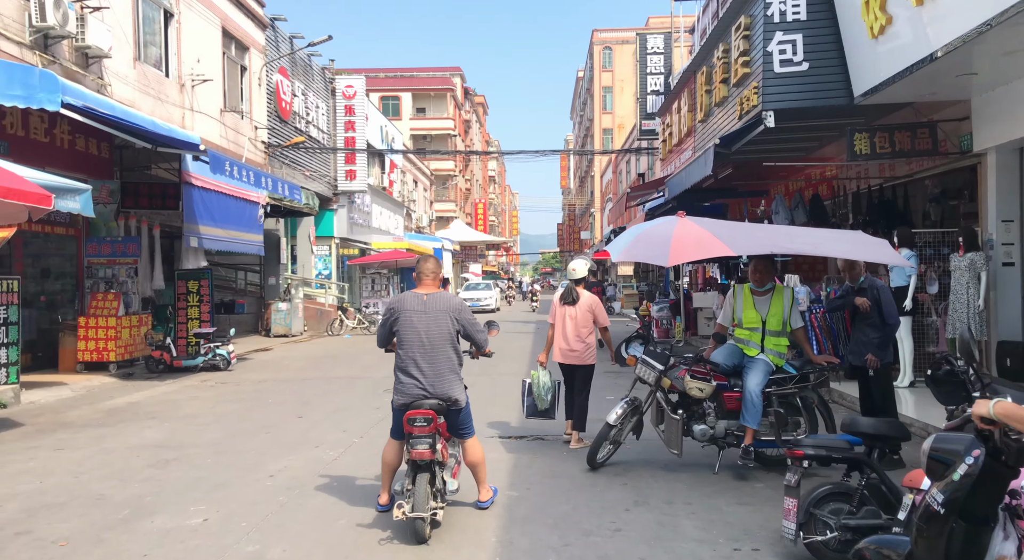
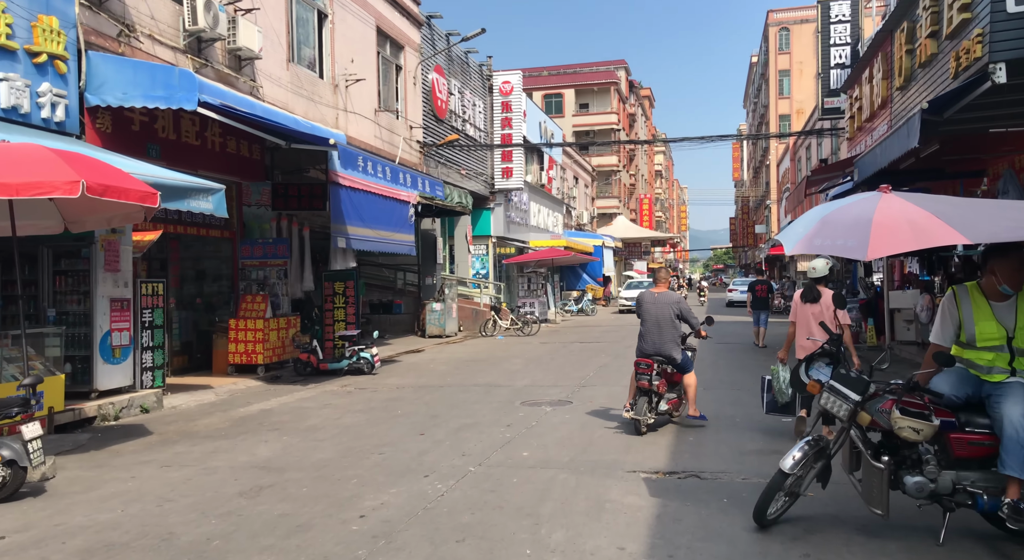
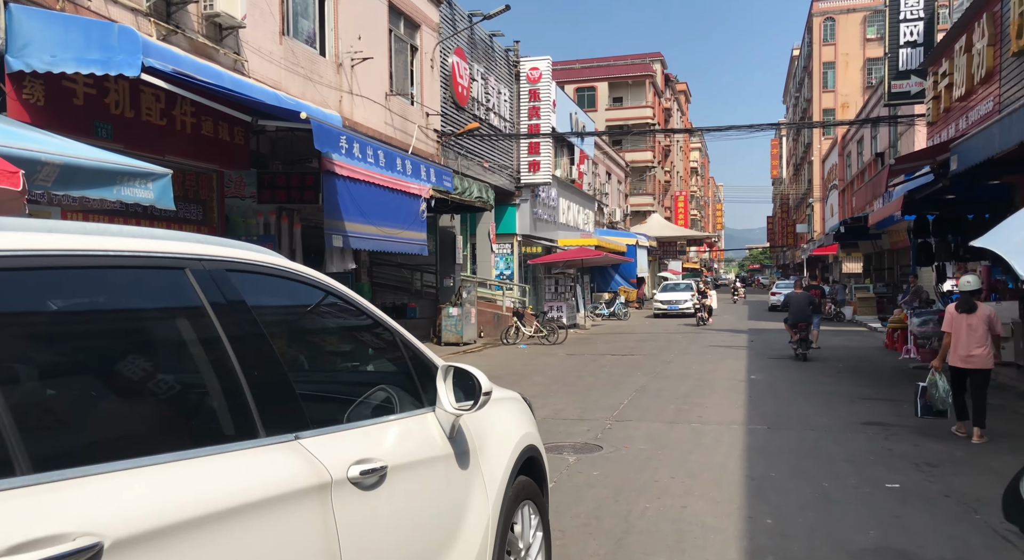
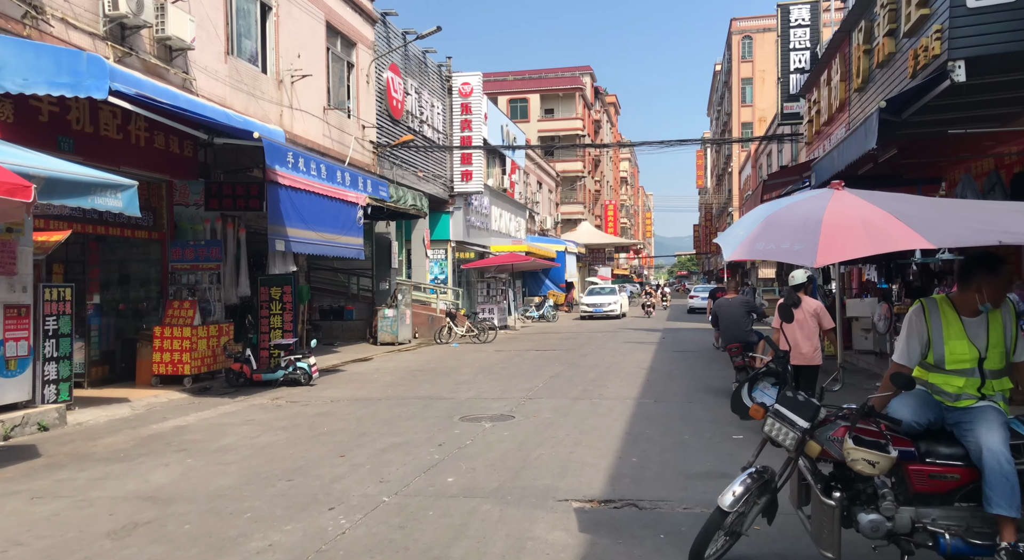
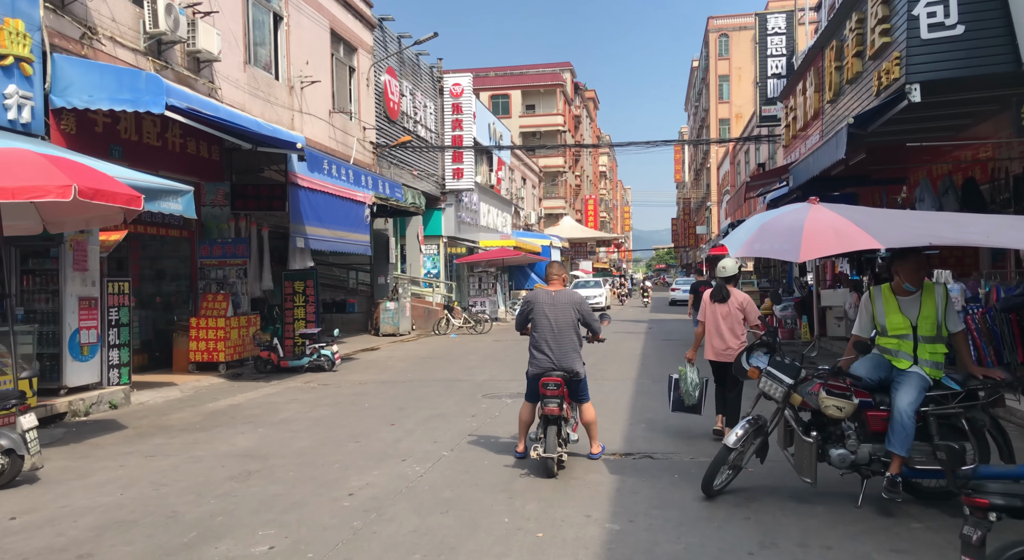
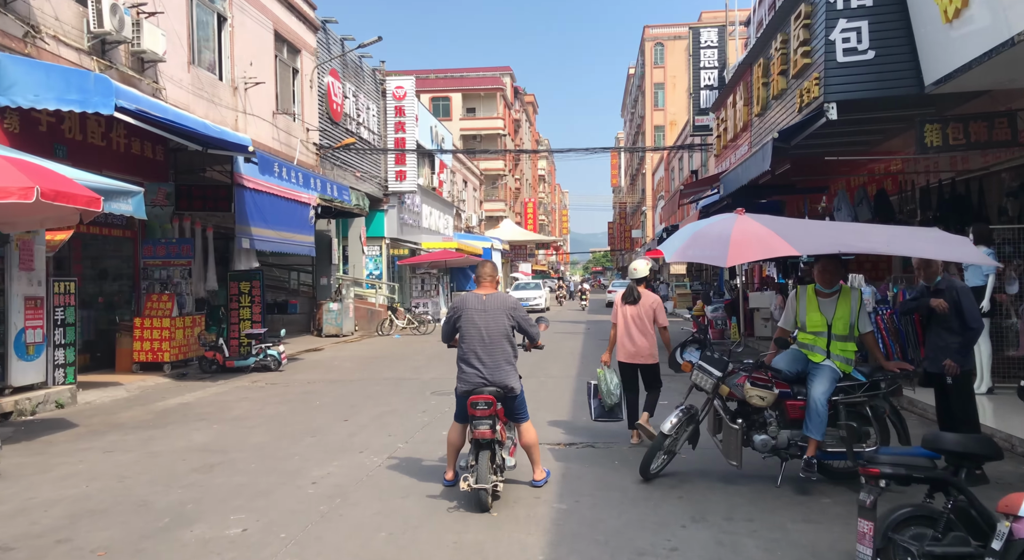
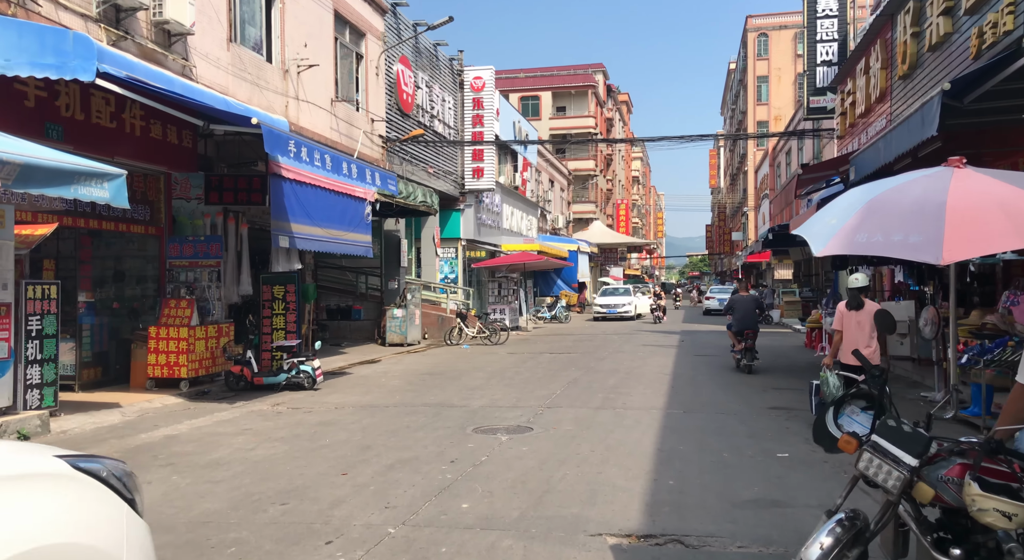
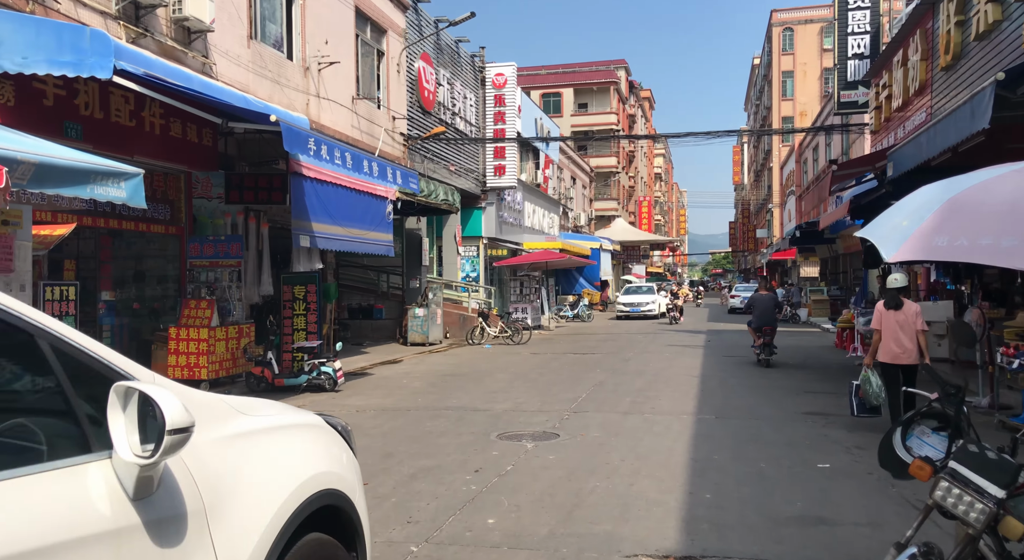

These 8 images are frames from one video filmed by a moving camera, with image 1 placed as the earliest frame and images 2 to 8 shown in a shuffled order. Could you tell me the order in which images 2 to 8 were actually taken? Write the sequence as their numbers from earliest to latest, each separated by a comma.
6, 5, 2, 4, 7, 8, 3
